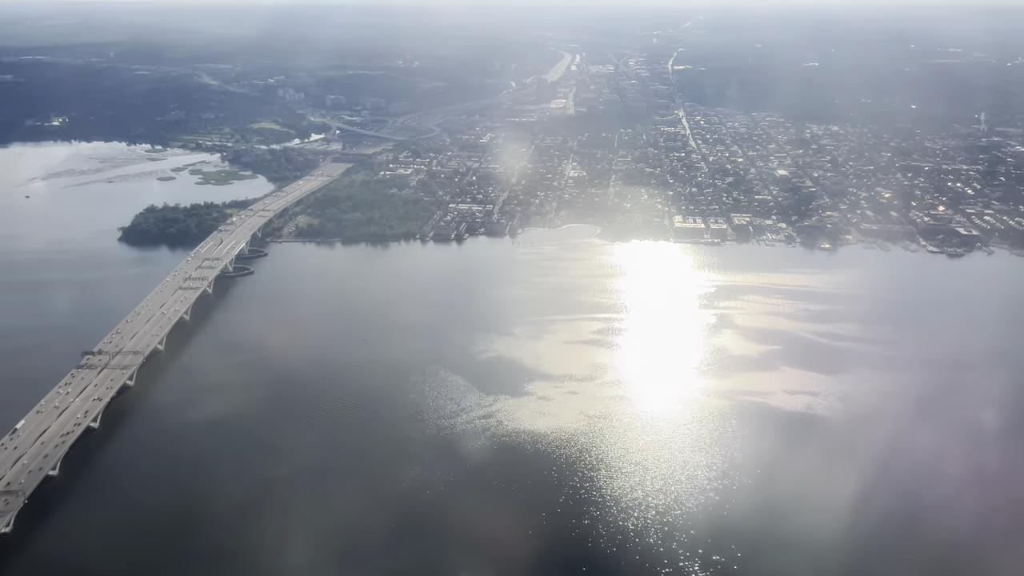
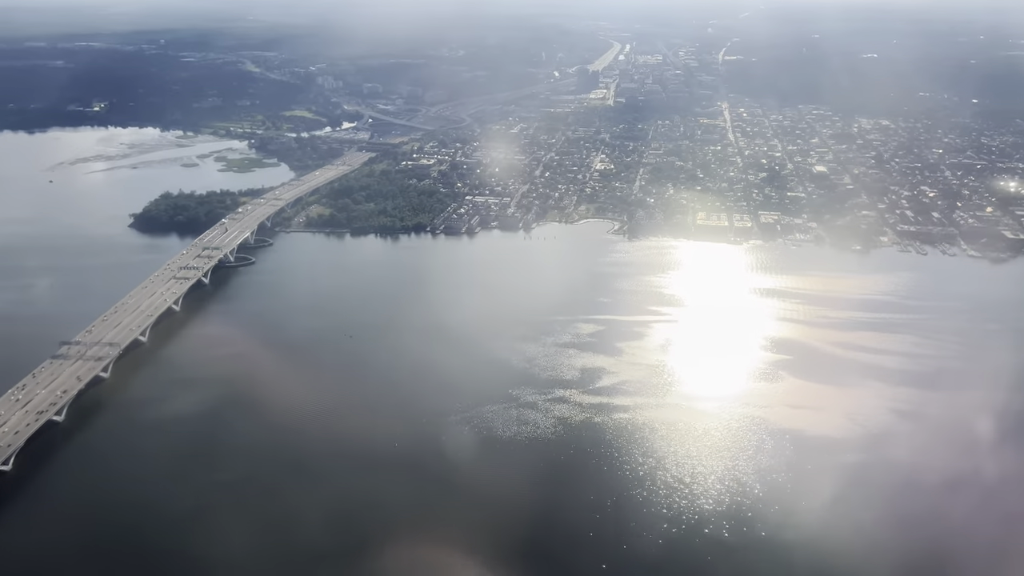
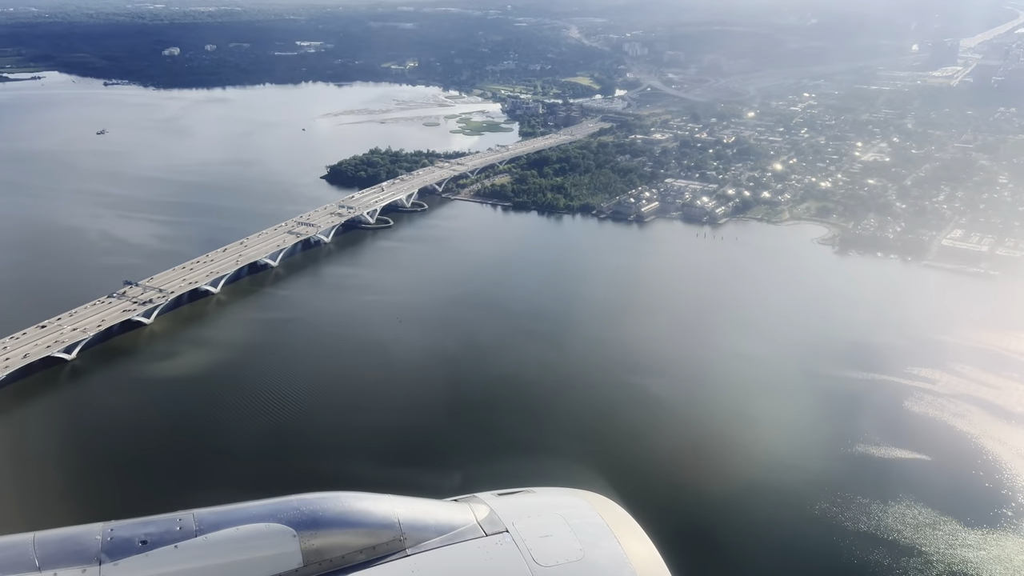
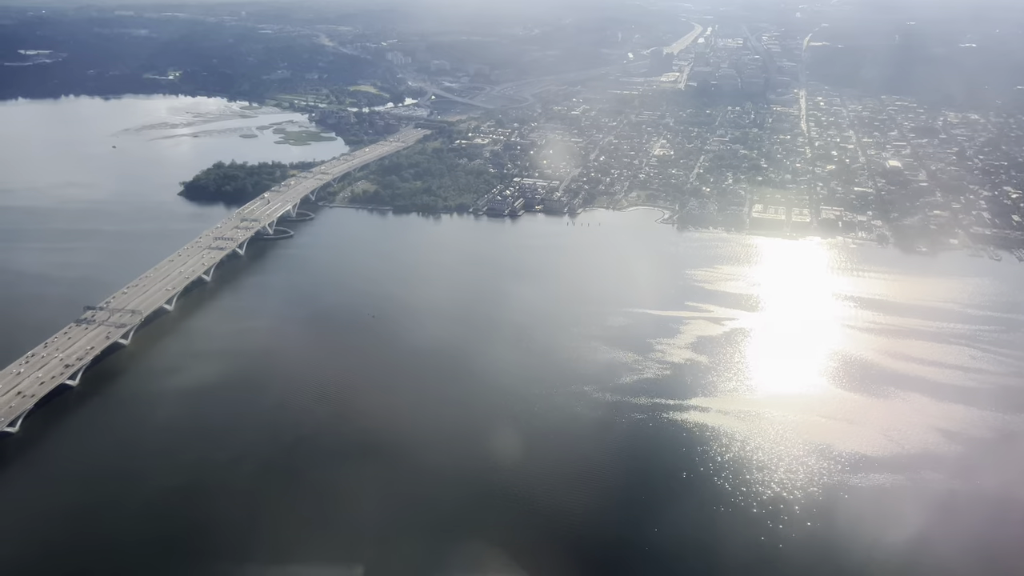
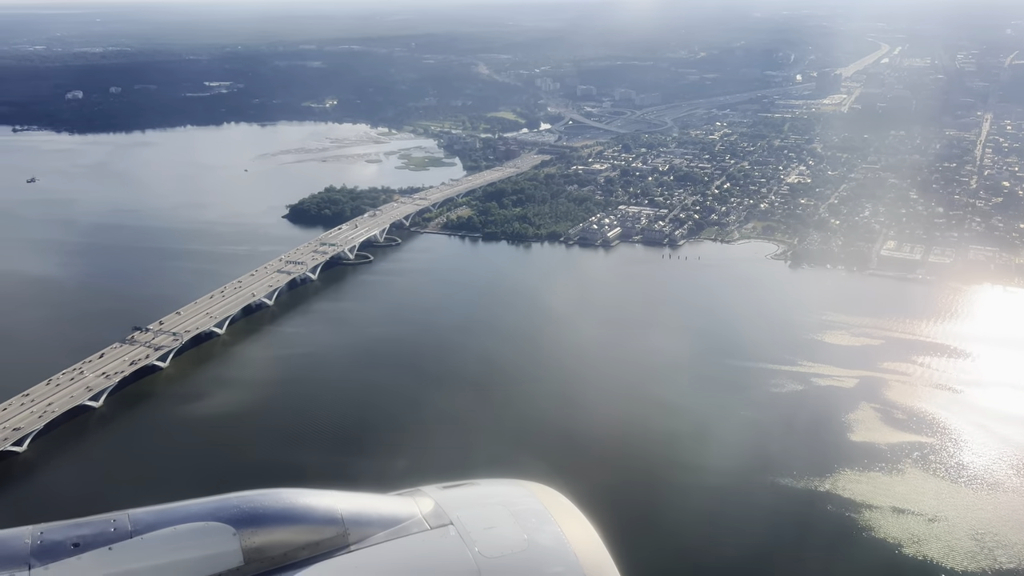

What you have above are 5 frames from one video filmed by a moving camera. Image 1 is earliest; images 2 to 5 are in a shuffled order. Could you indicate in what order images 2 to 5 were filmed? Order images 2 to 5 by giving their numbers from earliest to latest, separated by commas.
2, 4, 5, 3
